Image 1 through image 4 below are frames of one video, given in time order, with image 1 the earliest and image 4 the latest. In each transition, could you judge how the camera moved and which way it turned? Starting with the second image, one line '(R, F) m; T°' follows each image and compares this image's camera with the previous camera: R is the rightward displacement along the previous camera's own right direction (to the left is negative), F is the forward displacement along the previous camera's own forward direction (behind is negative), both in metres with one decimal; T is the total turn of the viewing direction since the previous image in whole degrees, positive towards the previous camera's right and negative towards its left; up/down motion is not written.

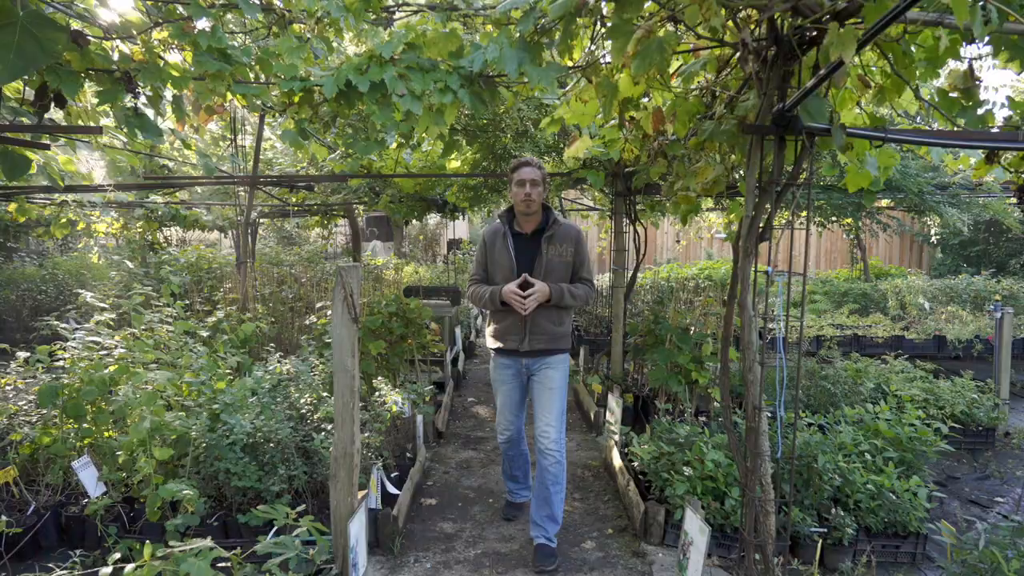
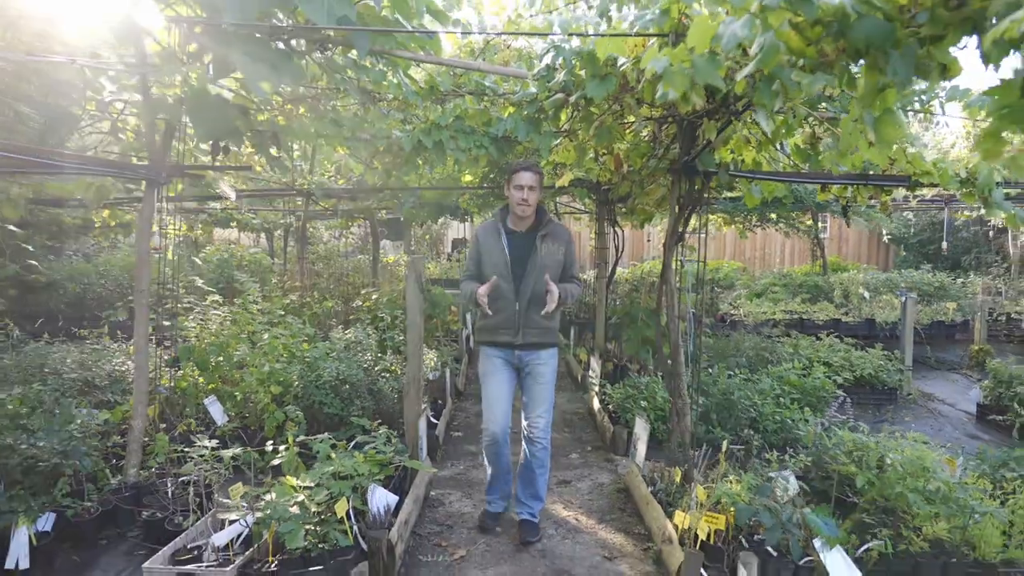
(-0.1, -1.3) m; 0°
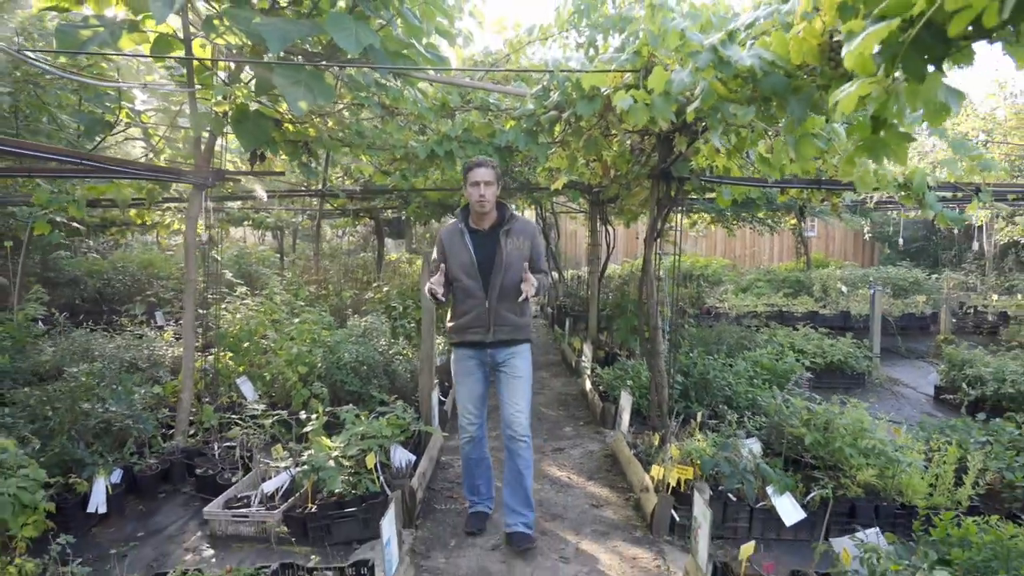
(0.0, -0.5) m; 0°
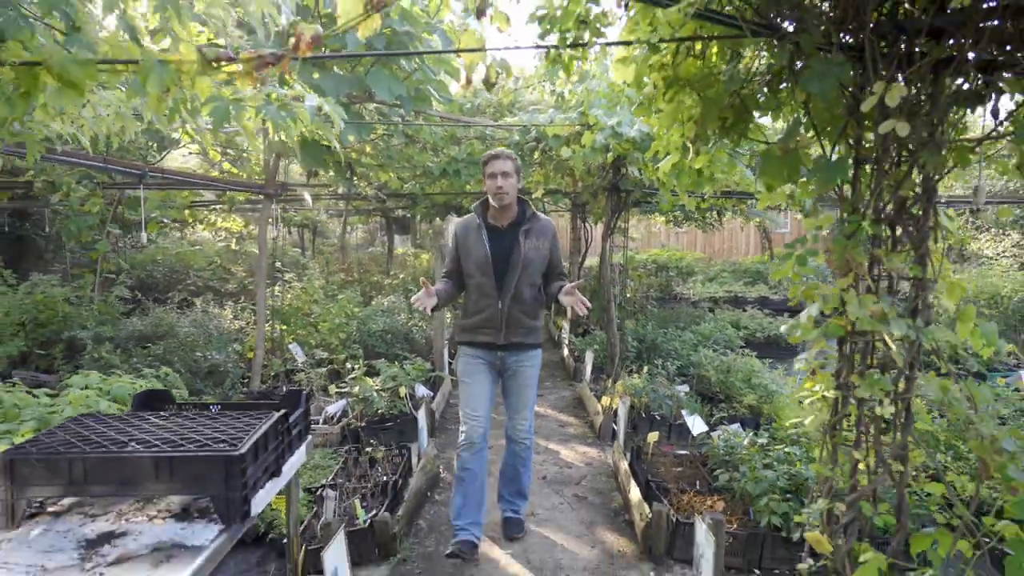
(+0.1, -1.4) m; 0°
